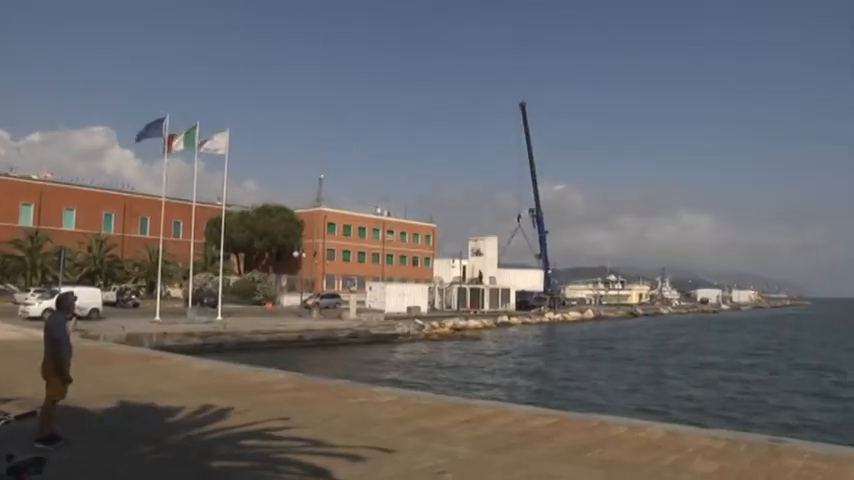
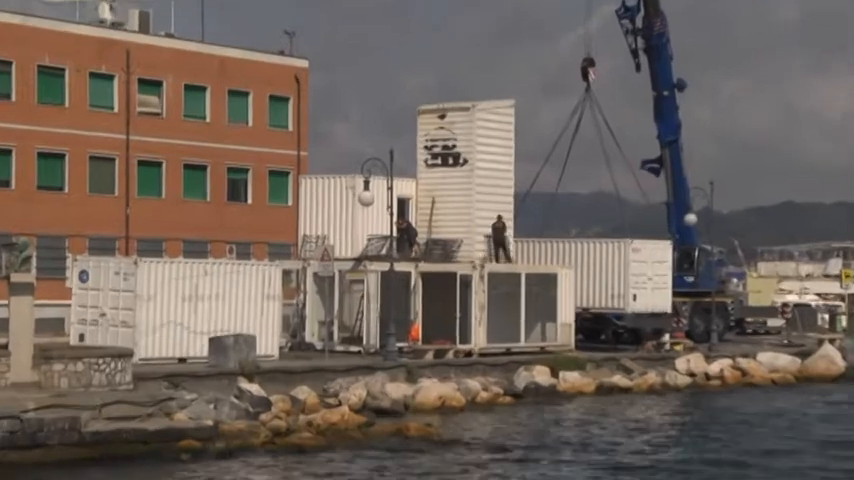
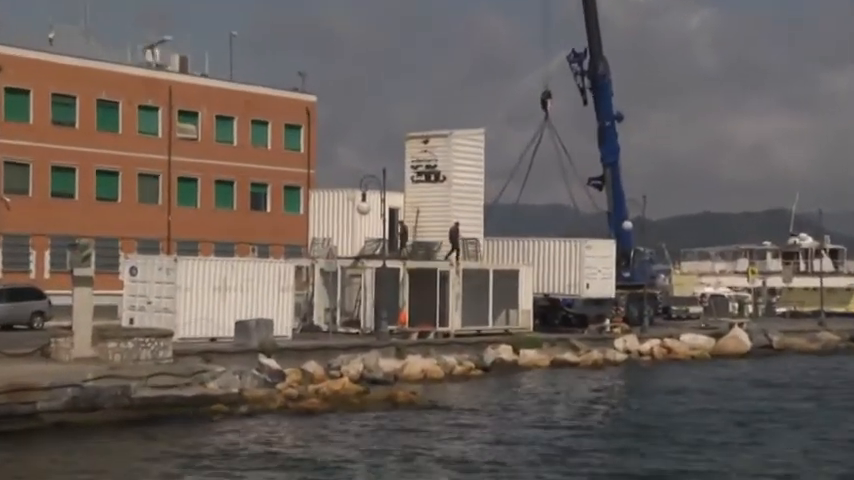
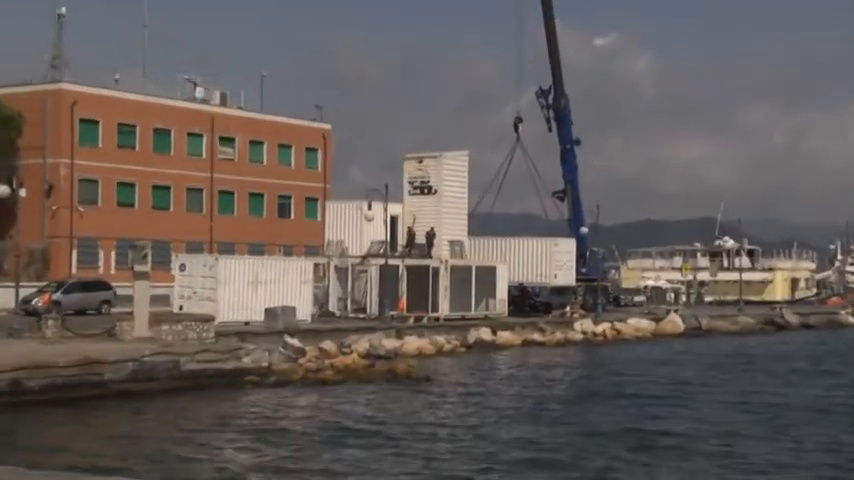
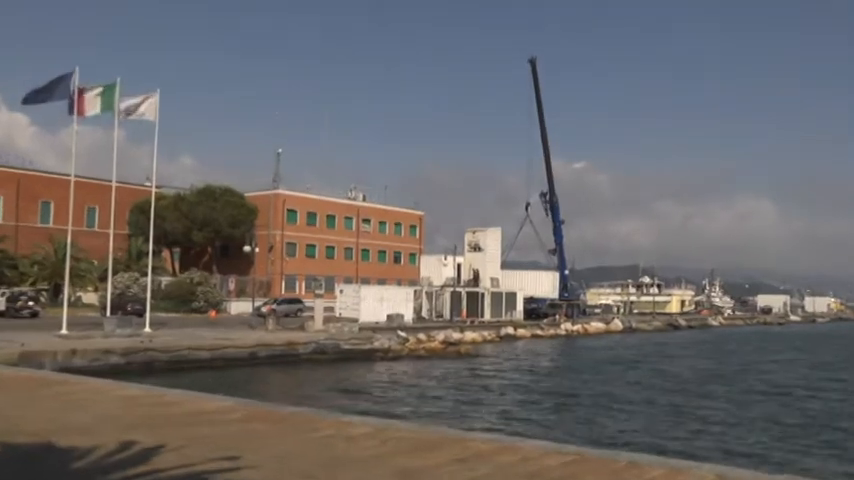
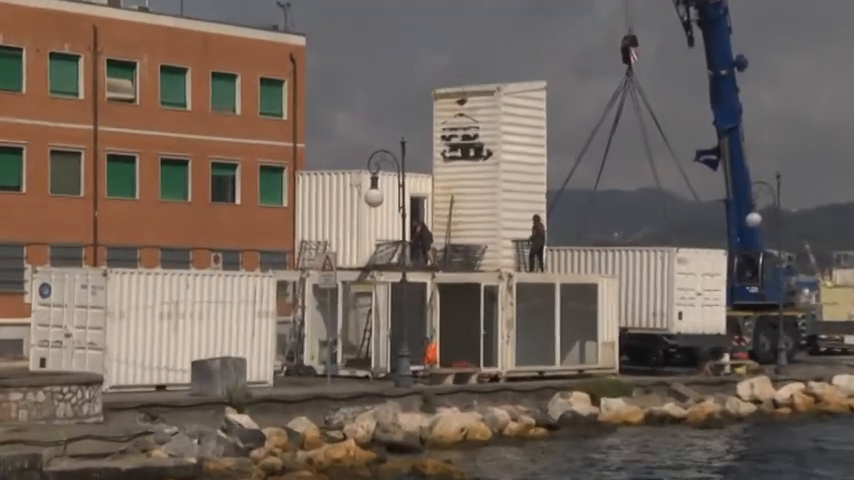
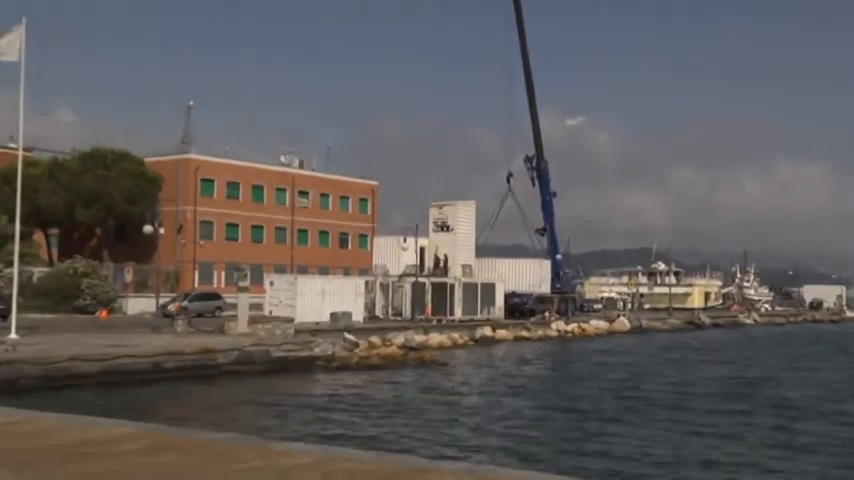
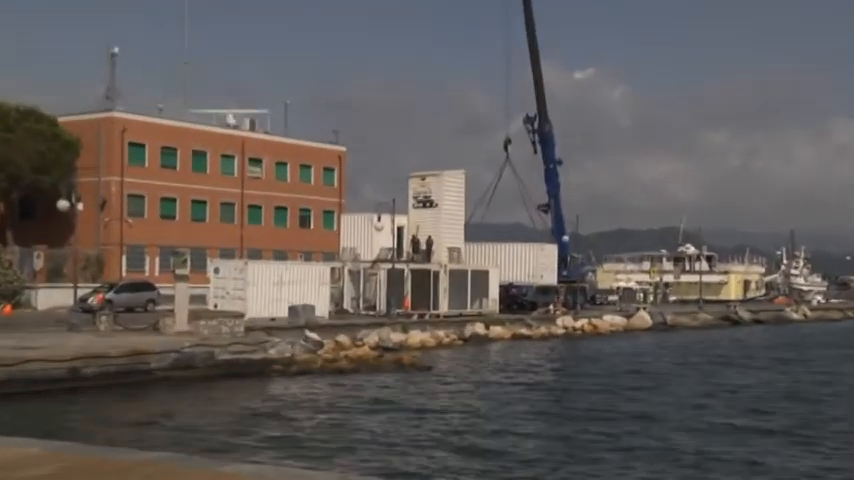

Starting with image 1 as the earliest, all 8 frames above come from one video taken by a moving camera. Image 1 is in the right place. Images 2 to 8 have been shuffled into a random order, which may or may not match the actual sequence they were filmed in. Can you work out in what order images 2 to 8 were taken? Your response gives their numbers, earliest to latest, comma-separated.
5, 7, 8, 4, 3, 2, 6
